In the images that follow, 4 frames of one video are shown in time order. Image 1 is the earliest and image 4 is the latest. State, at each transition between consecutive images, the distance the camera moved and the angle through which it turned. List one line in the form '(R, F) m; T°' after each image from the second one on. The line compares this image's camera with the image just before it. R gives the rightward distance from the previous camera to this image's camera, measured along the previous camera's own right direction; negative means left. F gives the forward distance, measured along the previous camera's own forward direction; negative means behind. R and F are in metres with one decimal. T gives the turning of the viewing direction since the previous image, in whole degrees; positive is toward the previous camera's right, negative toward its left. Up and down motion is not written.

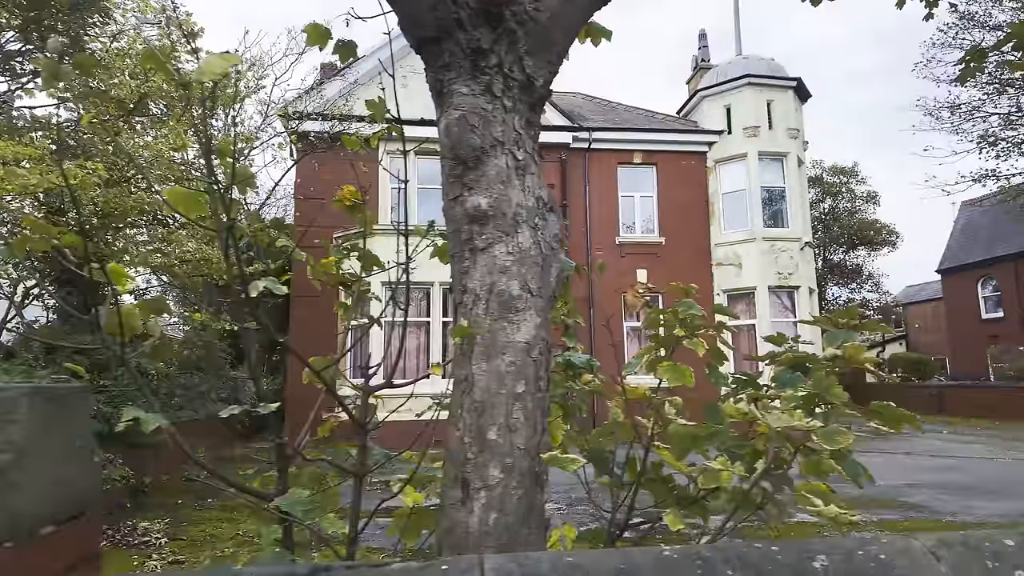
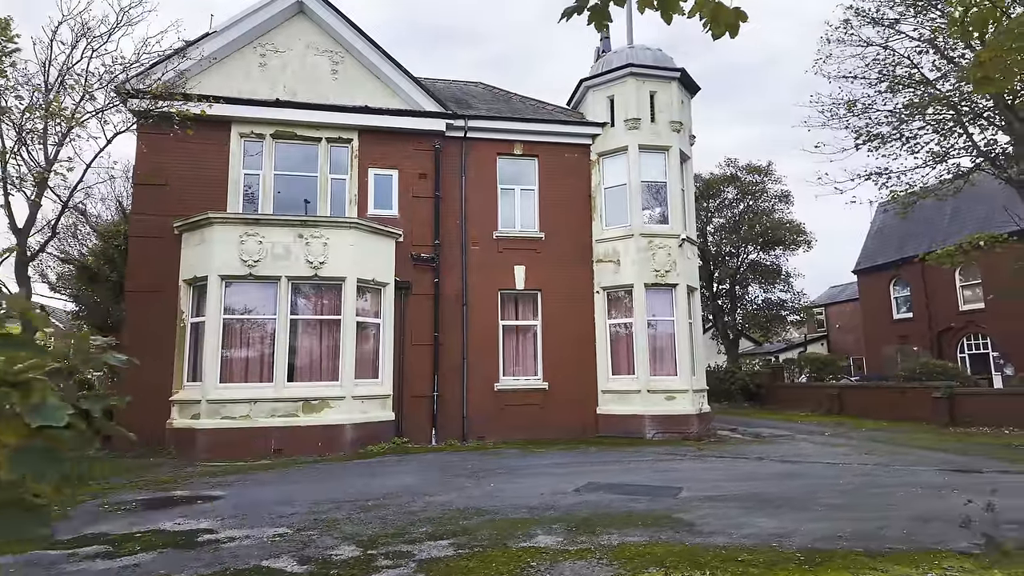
(+2.6, +0.8) m; +3°
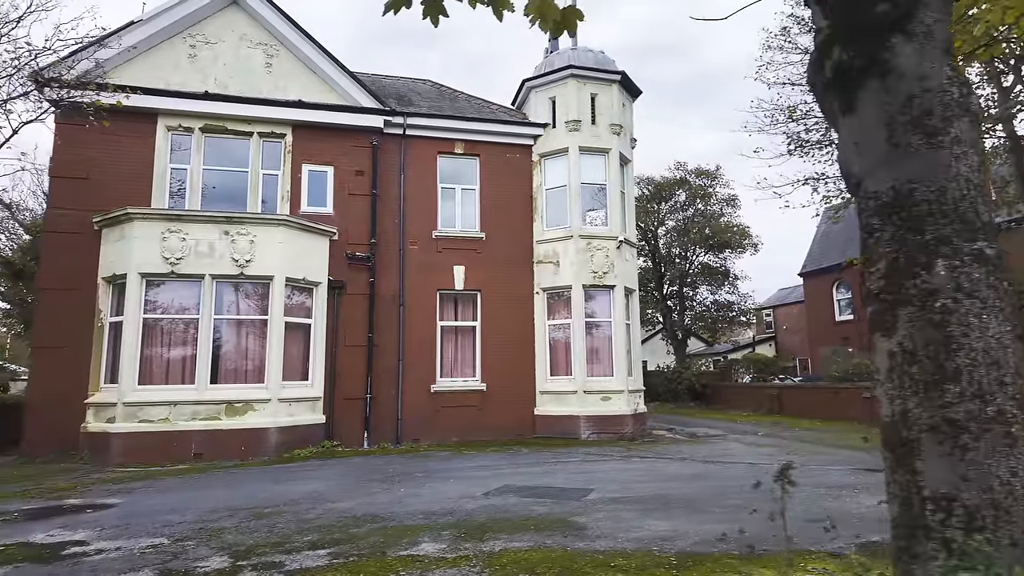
(+0.8, +0.1) m; +3°
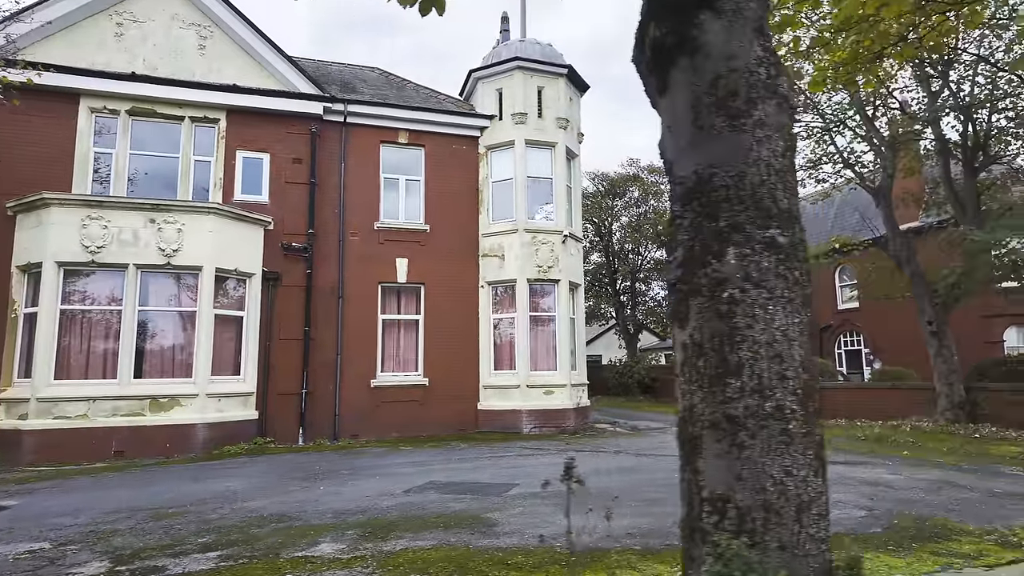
(+0.6, +0.1) m; +3°
